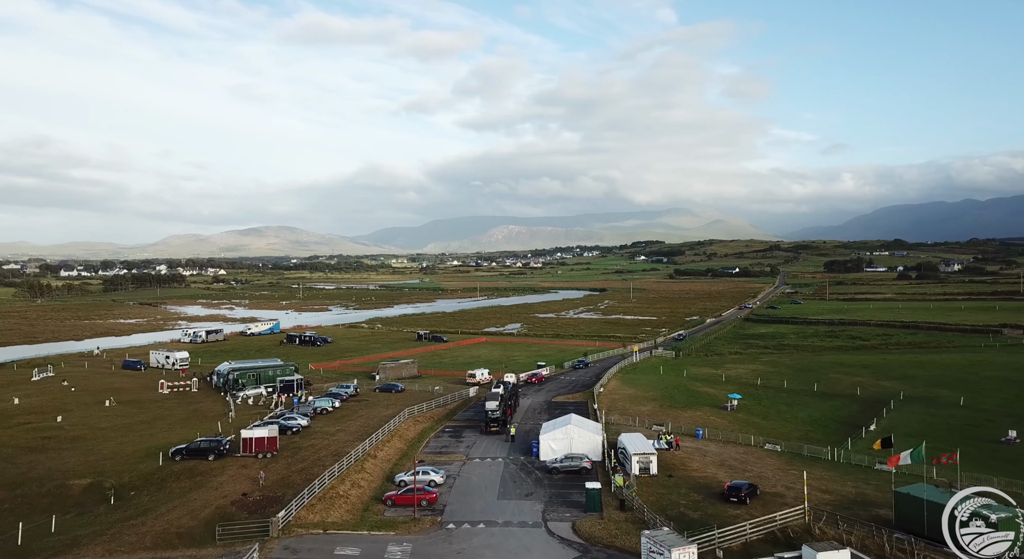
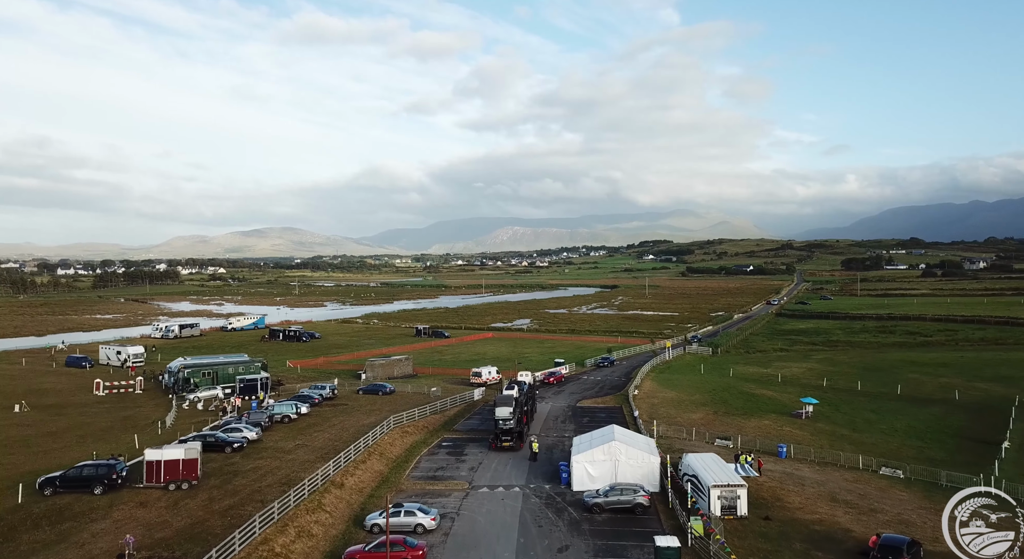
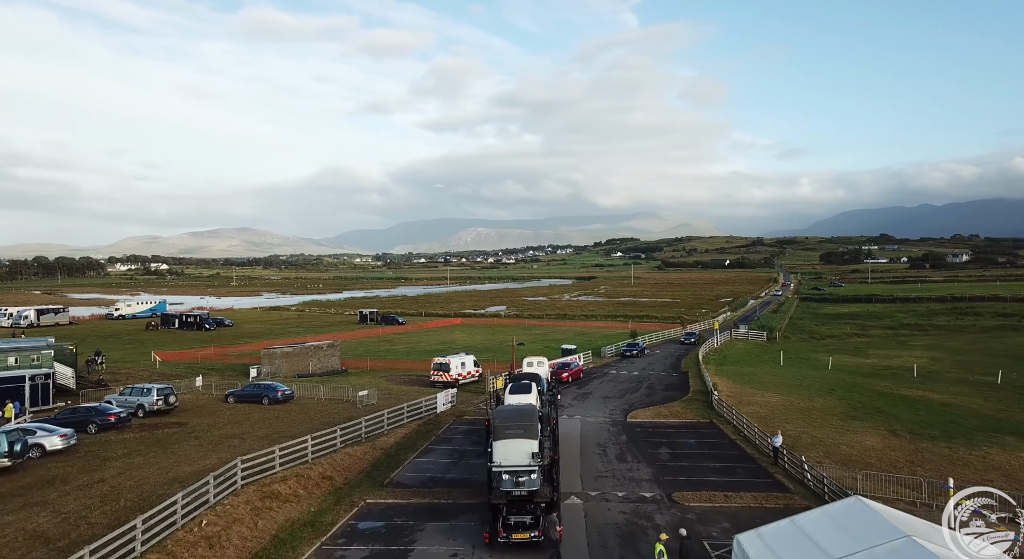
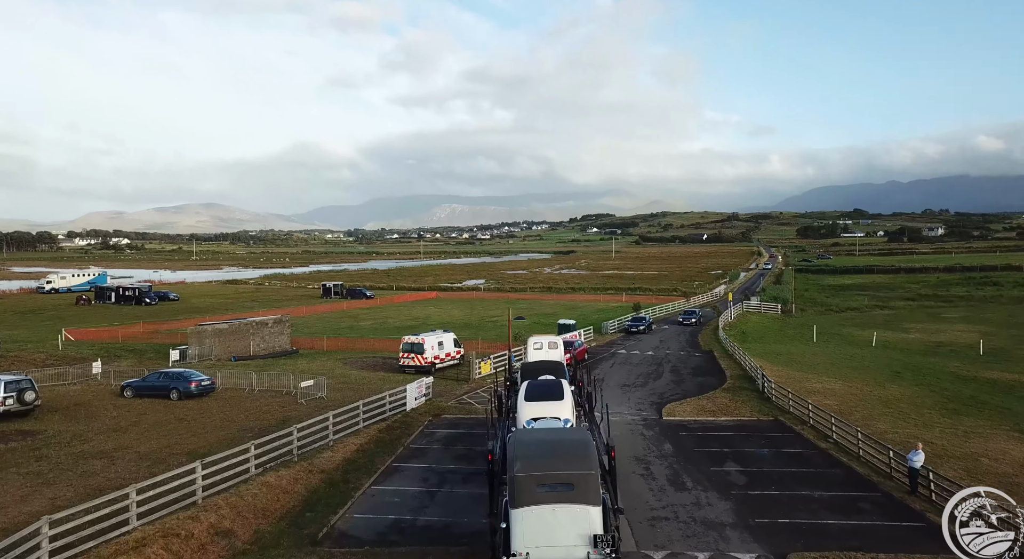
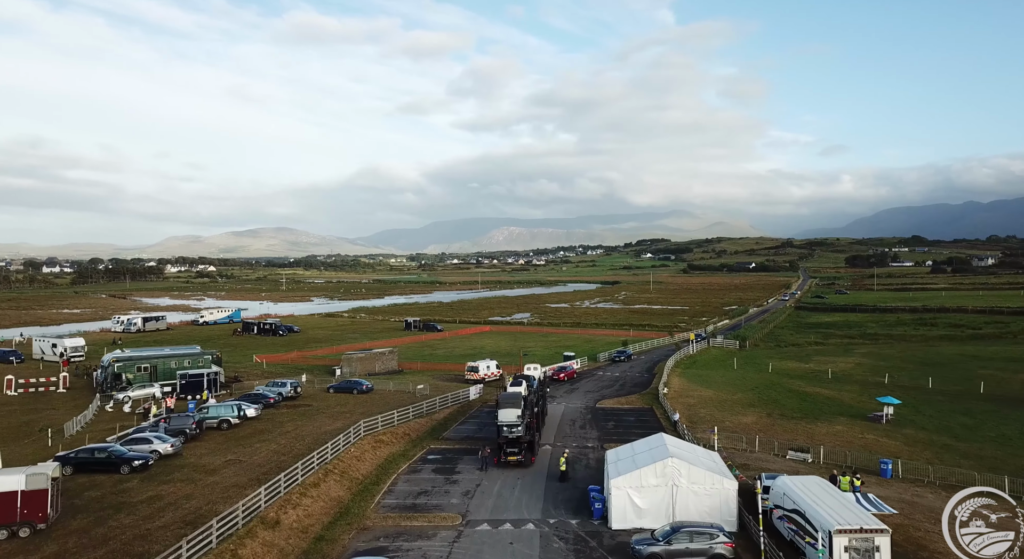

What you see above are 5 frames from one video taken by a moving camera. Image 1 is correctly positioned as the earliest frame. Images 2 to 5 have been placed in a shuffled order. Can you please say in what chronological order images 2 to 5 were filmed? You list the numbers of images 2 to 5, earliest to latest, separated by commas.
2, 5, 3, 4
